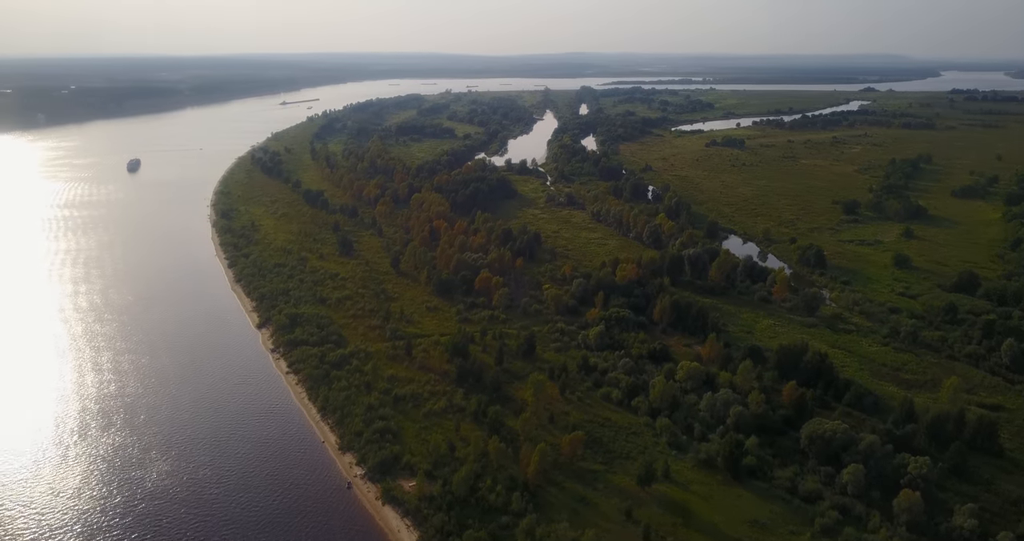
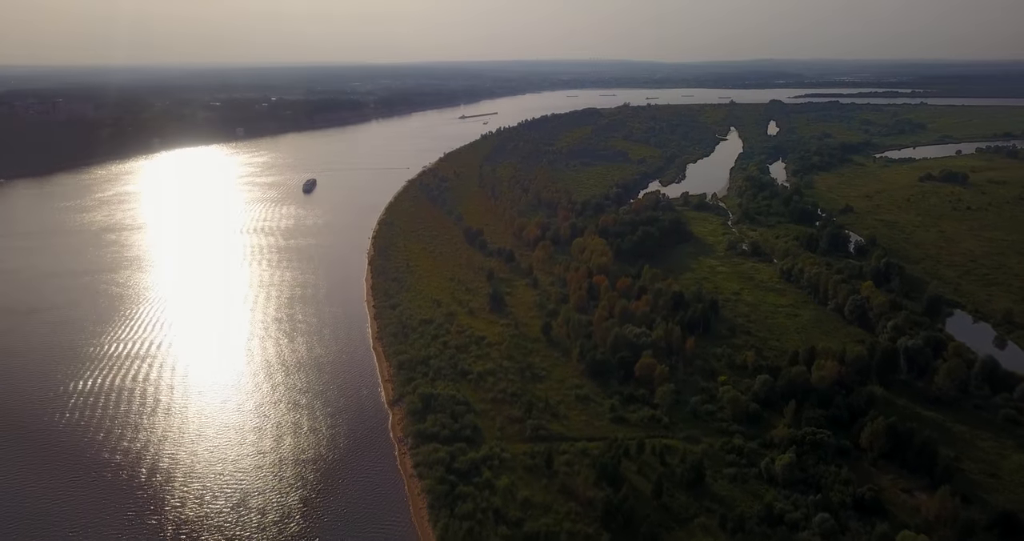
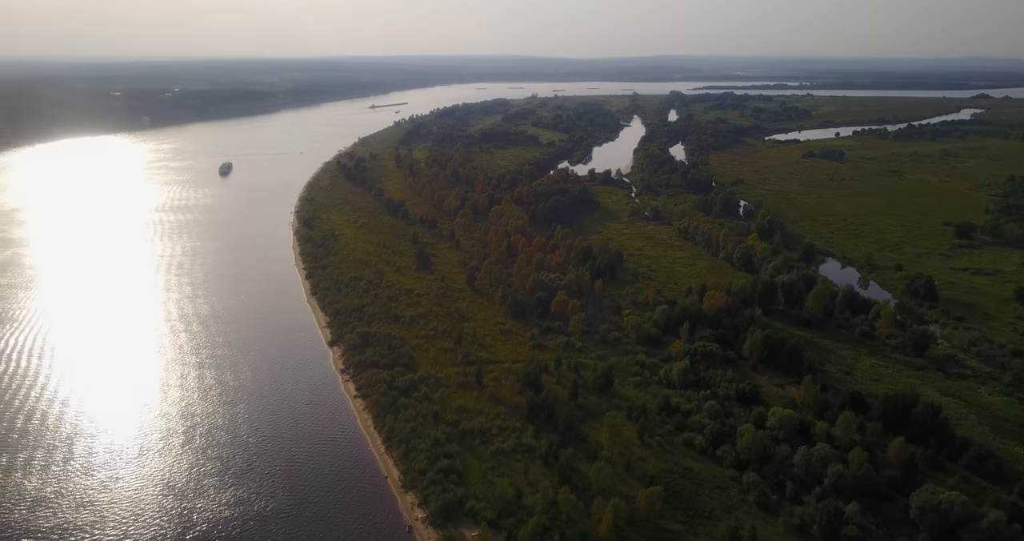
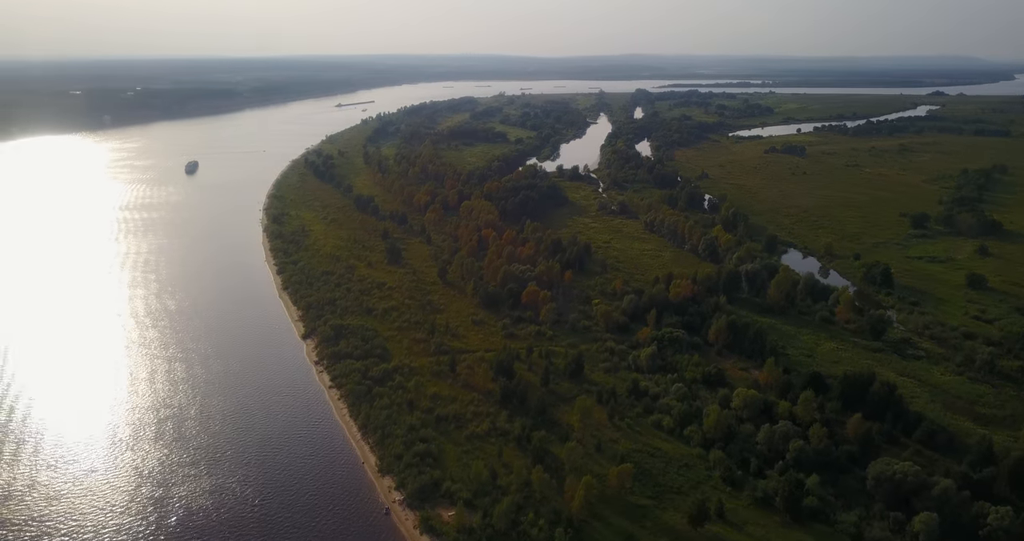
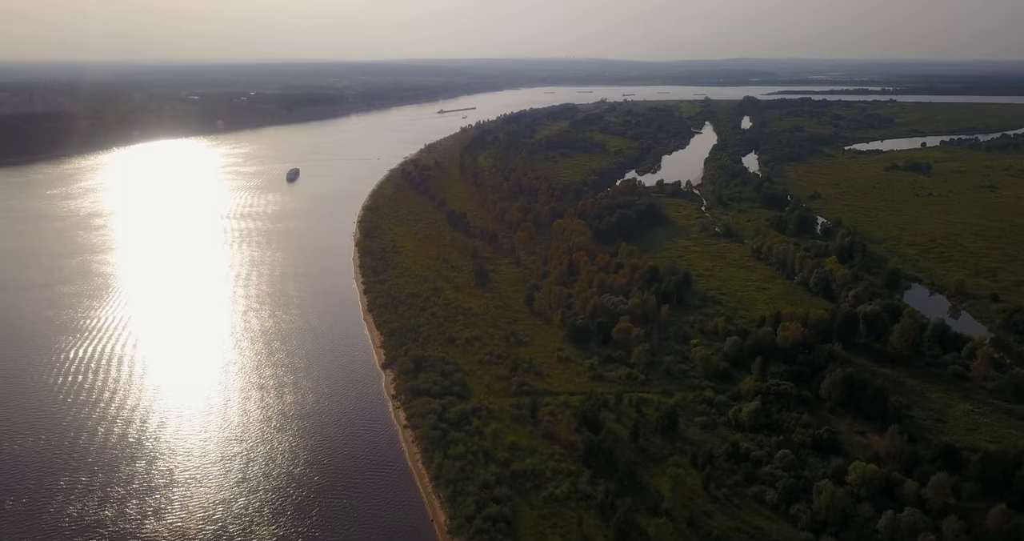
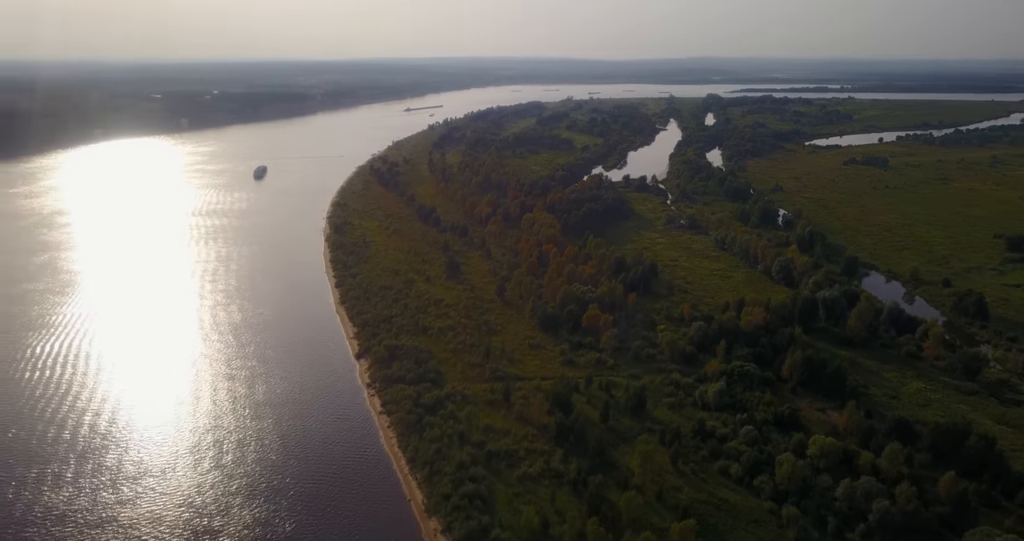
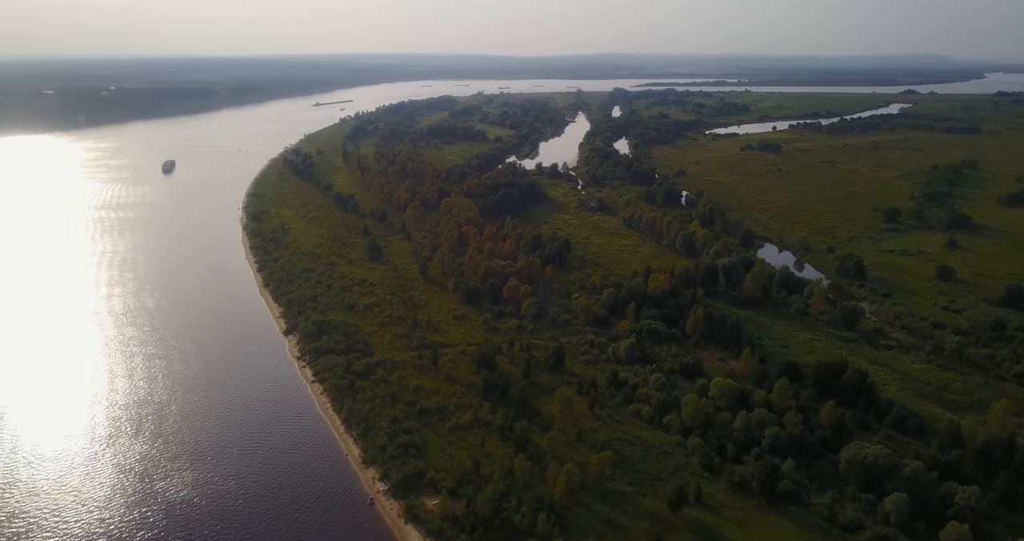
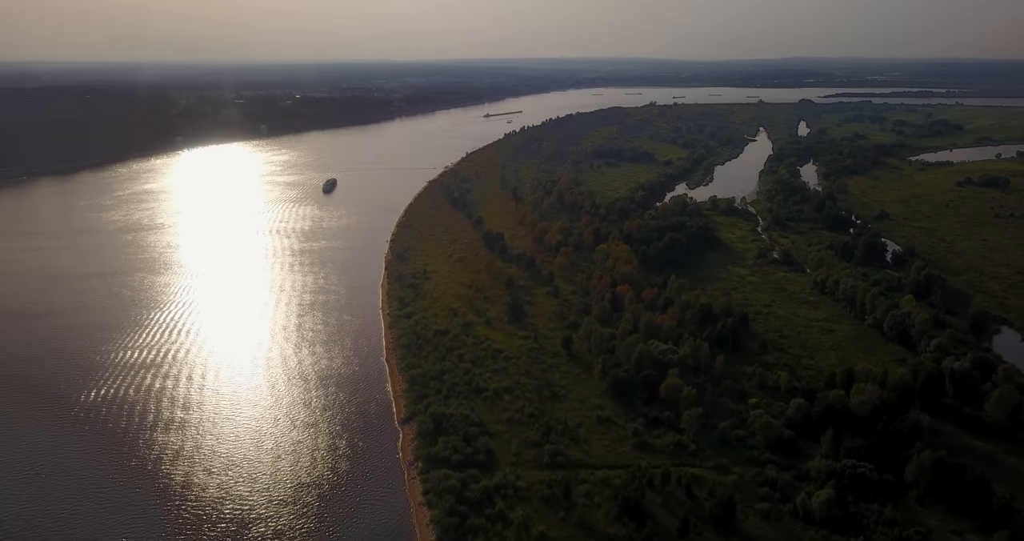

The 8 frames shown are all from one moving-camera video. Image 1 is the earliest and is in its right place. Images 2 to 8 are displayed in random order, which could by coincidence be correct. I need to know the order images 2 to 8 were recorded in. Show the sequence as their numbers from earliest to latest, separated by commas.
7, 4, 3, 6, 5, 2, 8
